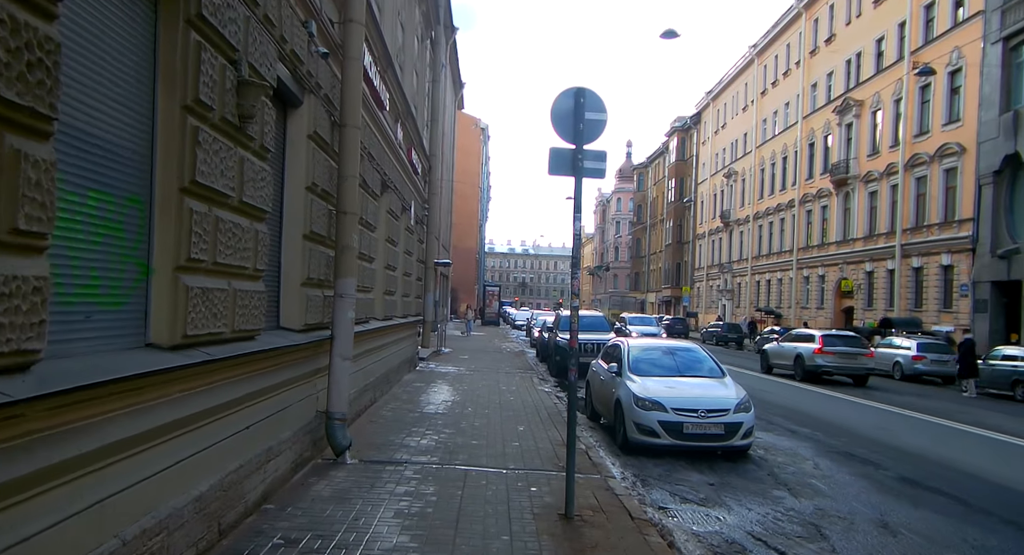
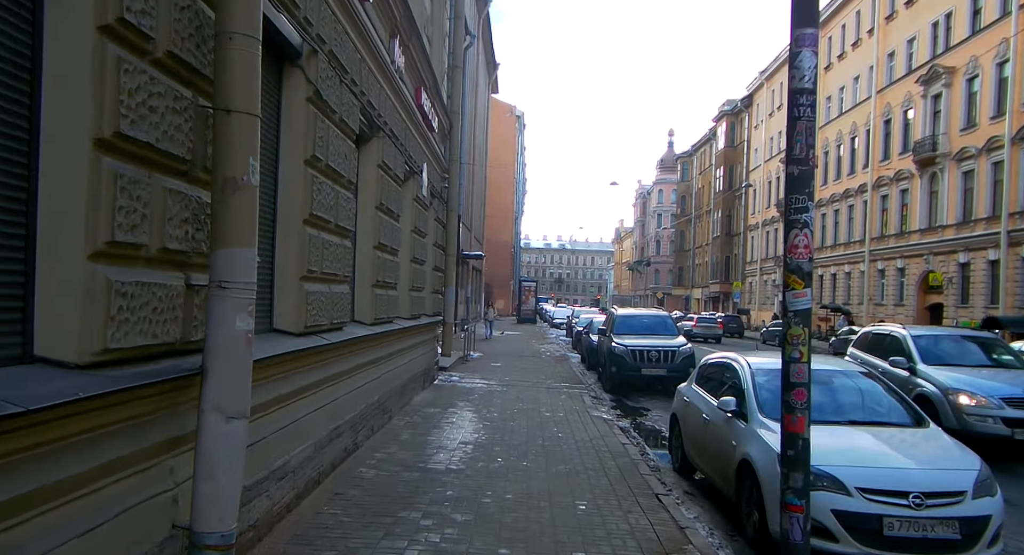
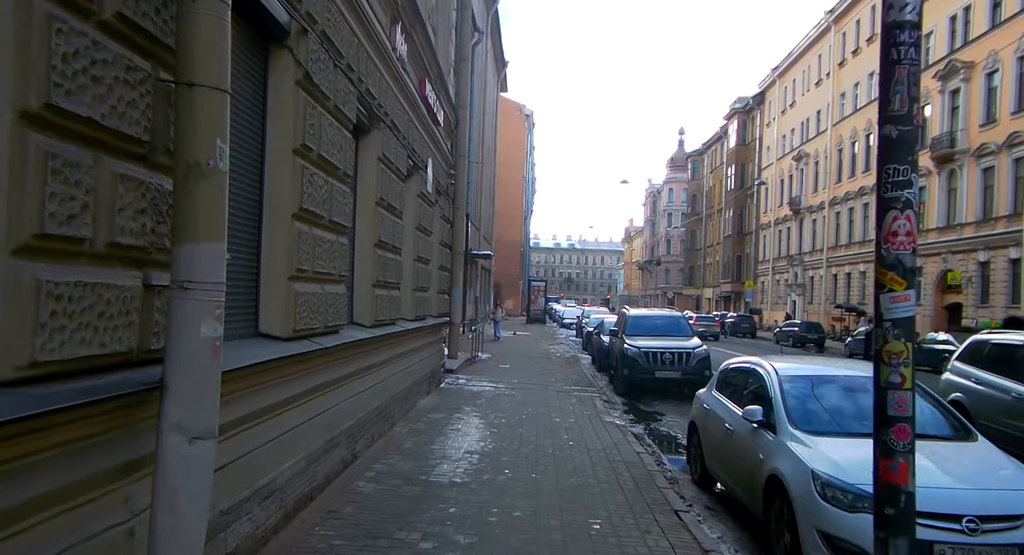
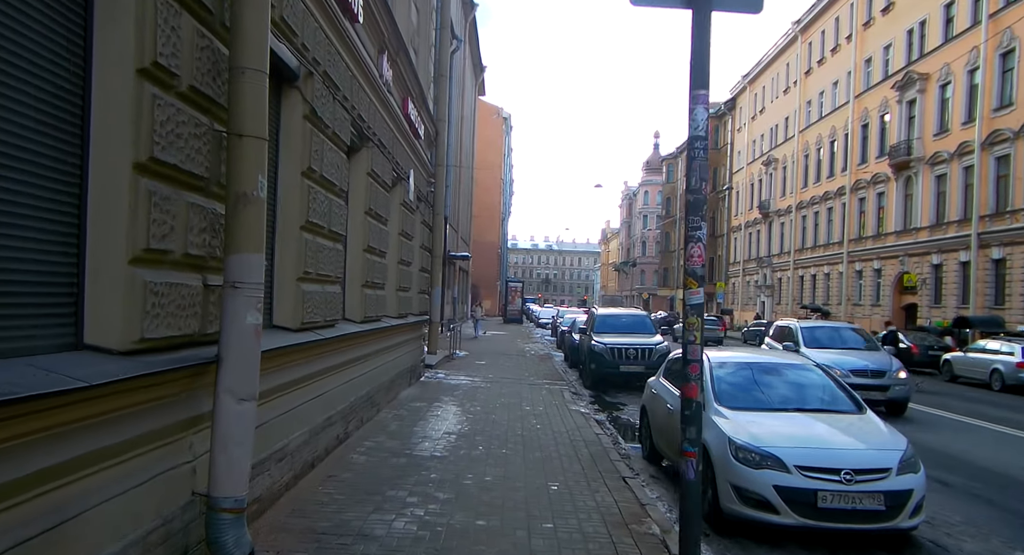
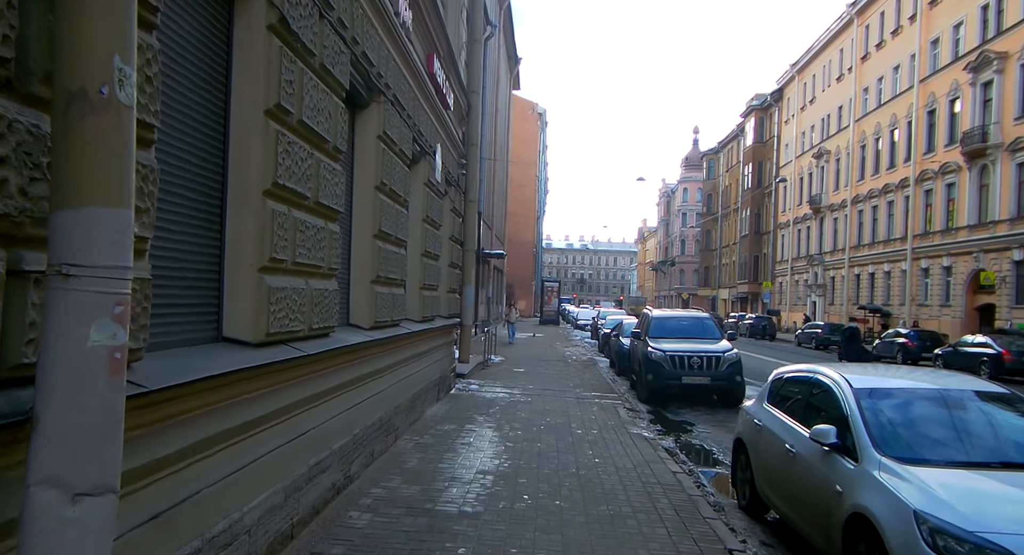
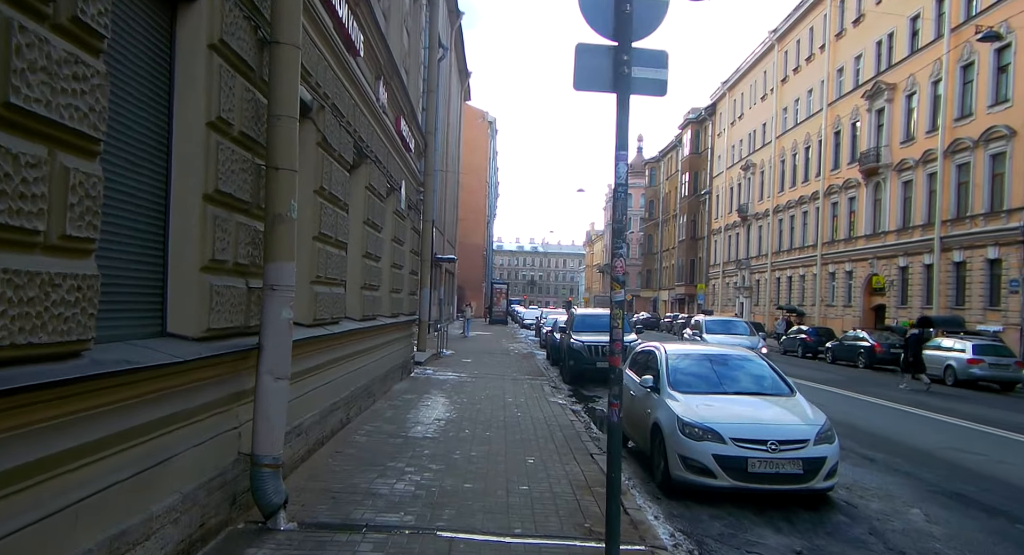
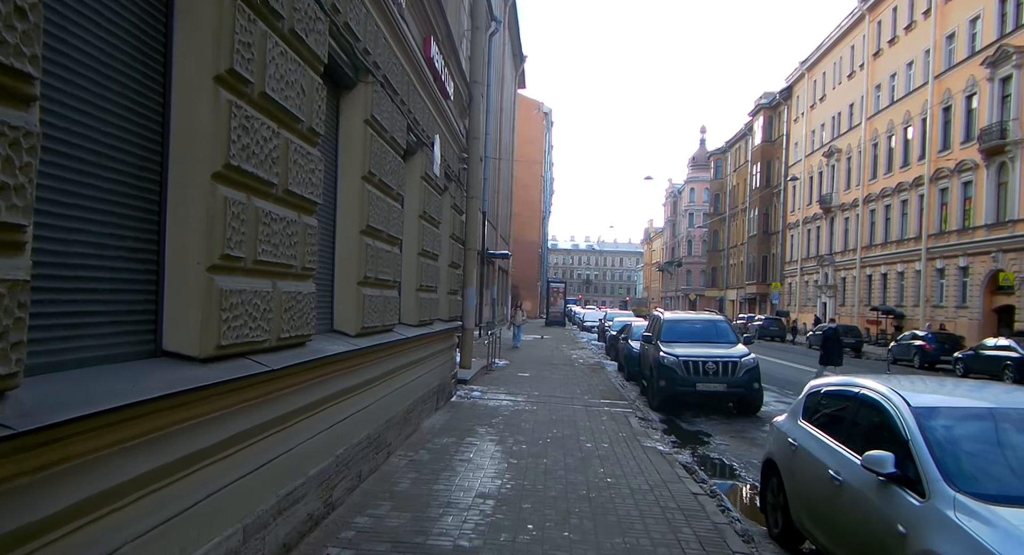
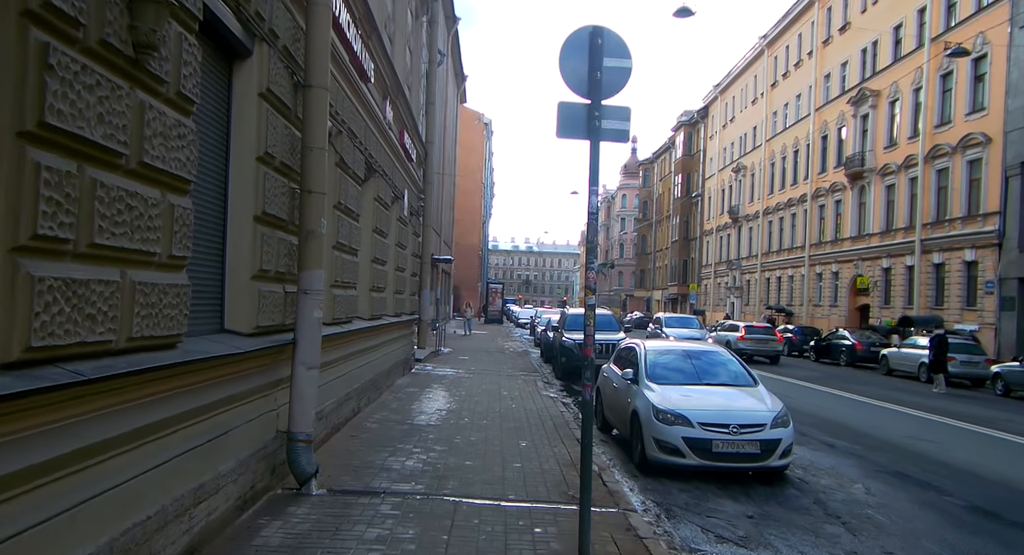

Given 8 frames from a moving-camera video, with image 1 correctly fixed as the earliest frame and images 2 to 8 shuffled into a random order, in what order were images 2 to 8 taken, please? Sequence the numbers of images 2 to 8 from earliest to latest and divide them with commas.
8, 6, 4, 2, 3, 5, 7
